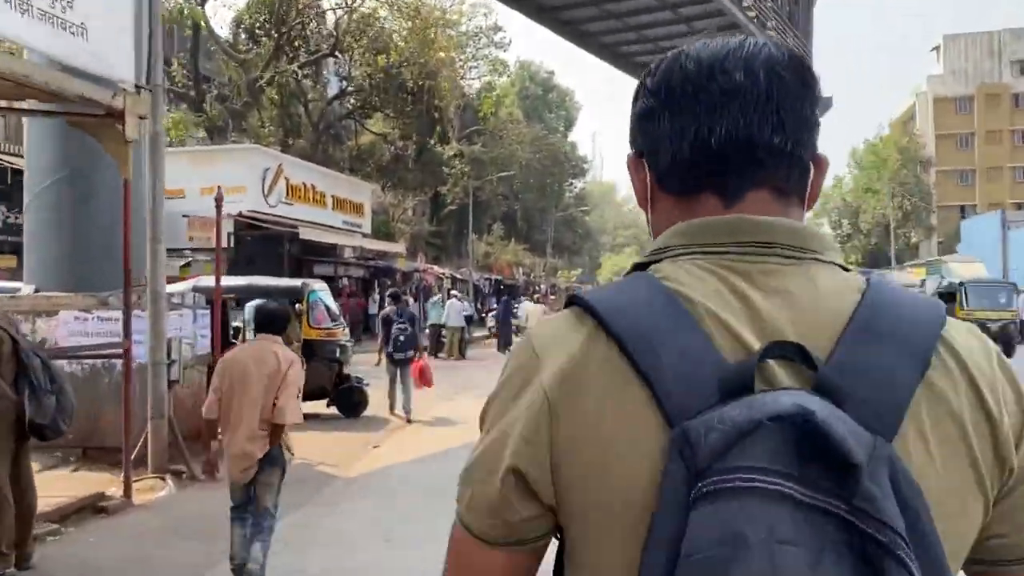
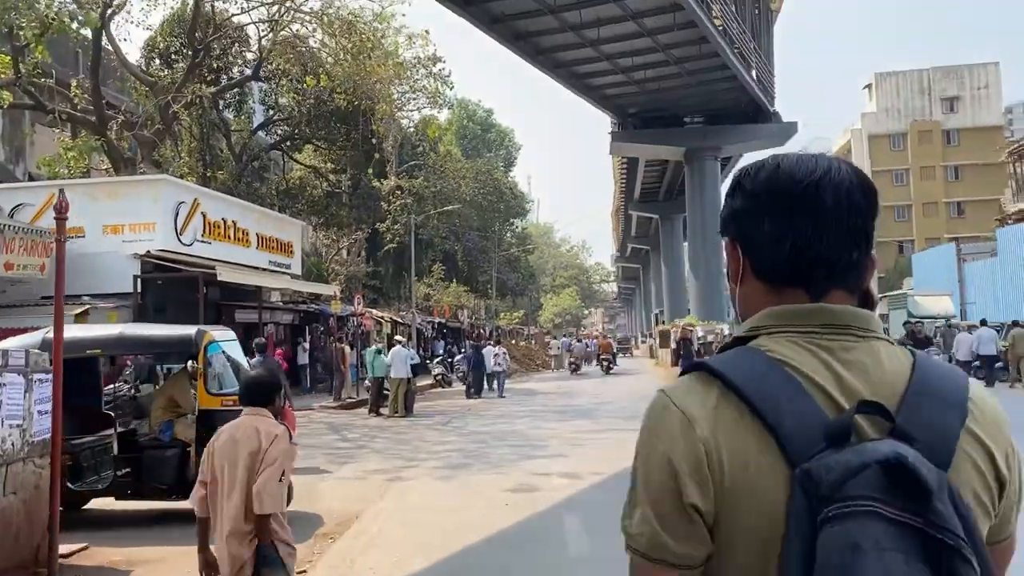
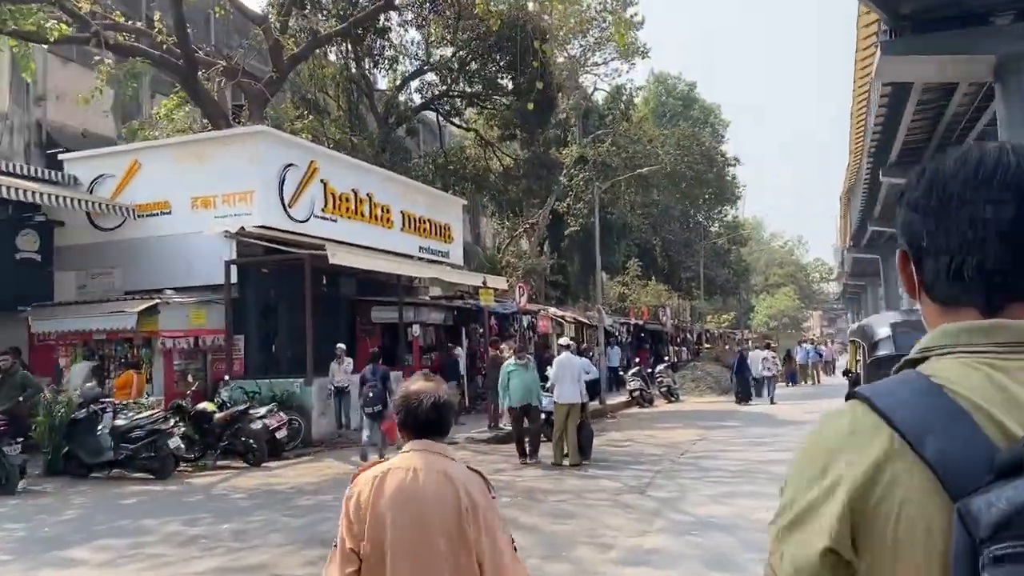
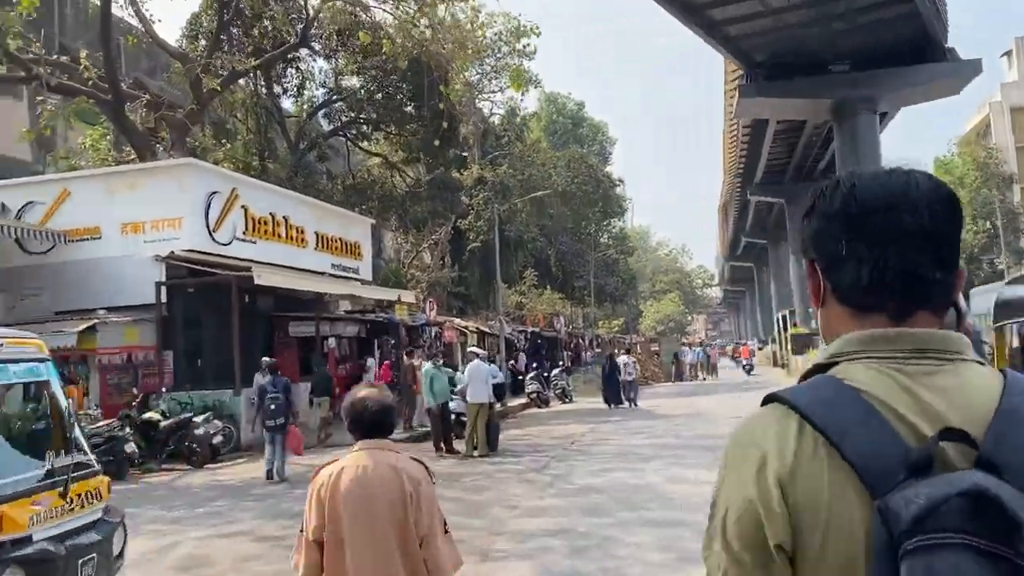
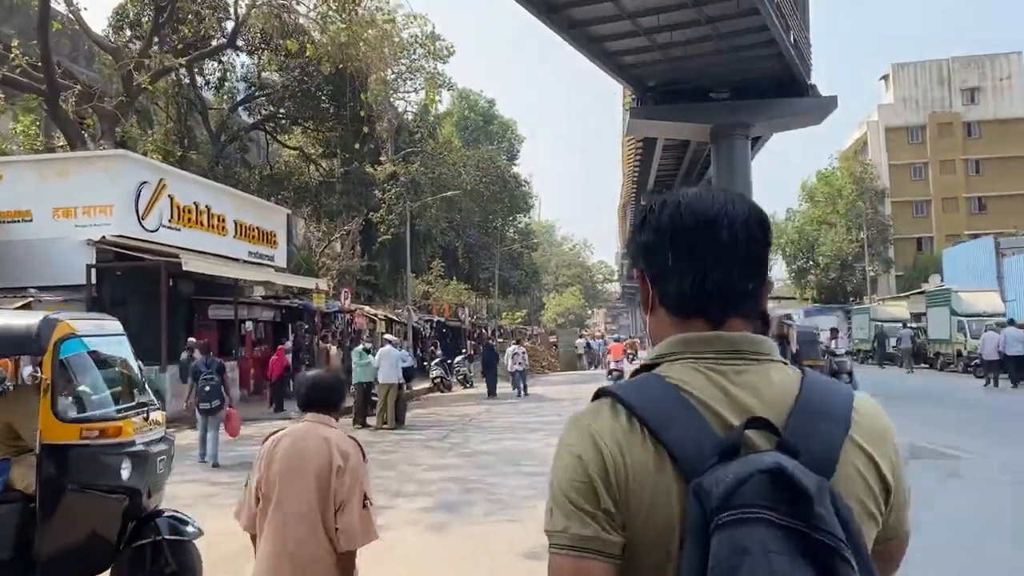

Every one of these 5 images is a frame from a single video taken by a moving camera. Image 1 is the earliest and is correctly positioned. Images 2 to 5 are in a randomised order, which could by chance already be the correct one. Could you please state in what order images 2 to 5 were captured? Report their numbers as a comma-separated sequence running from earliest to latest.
2, 5, 4, 3
